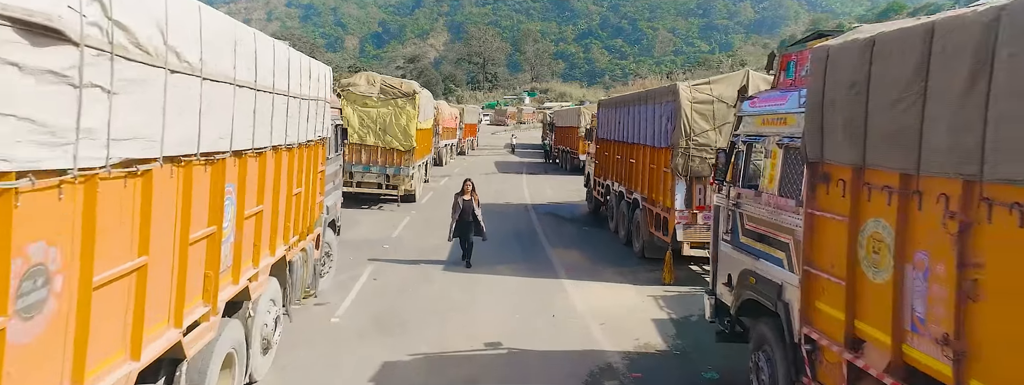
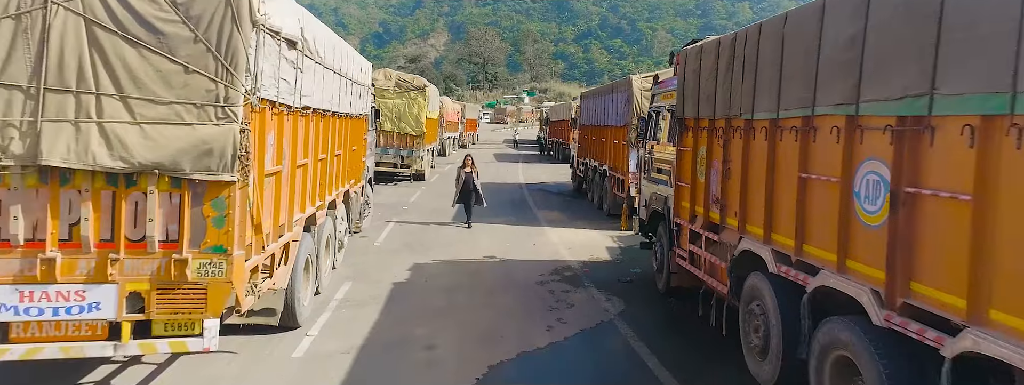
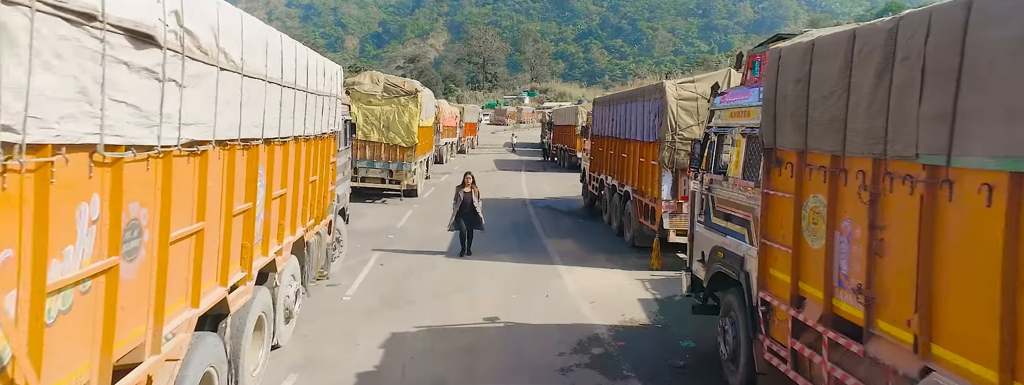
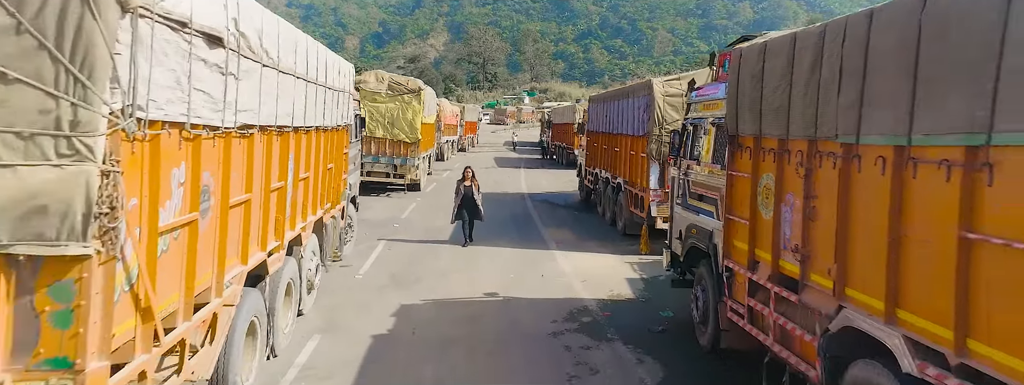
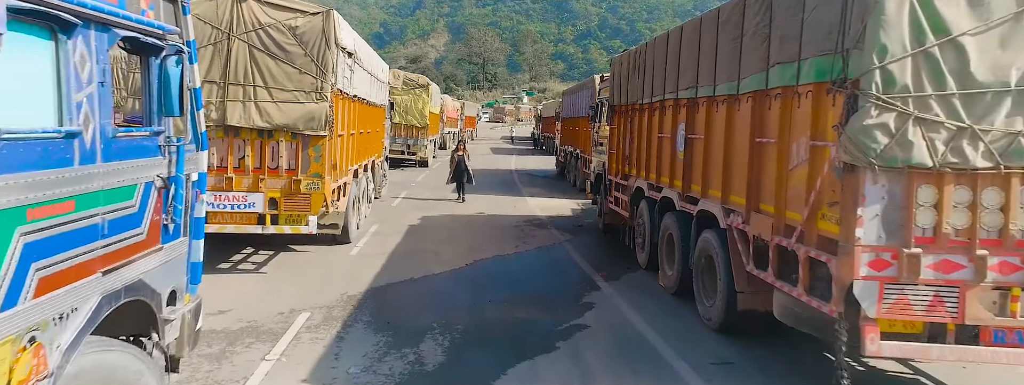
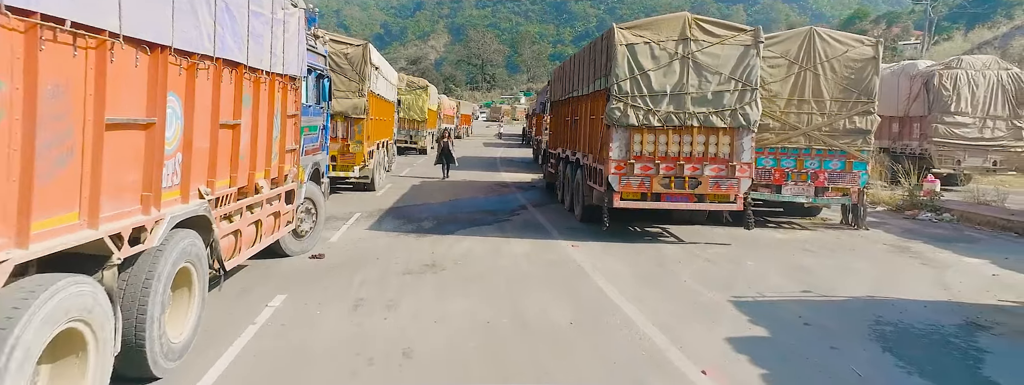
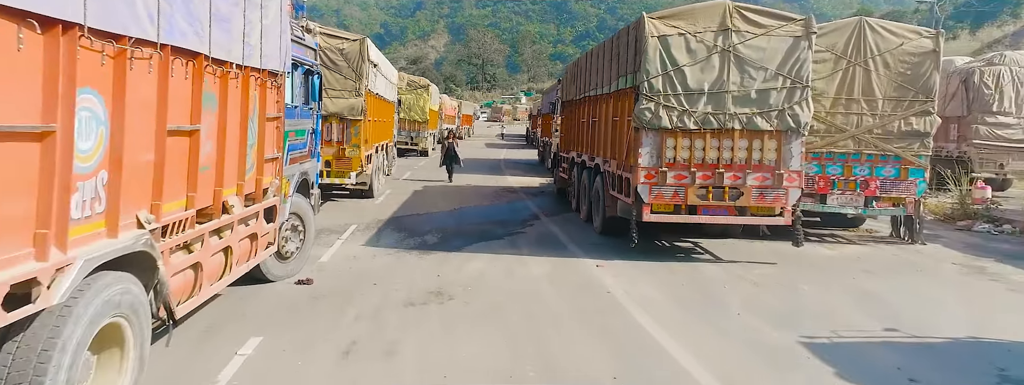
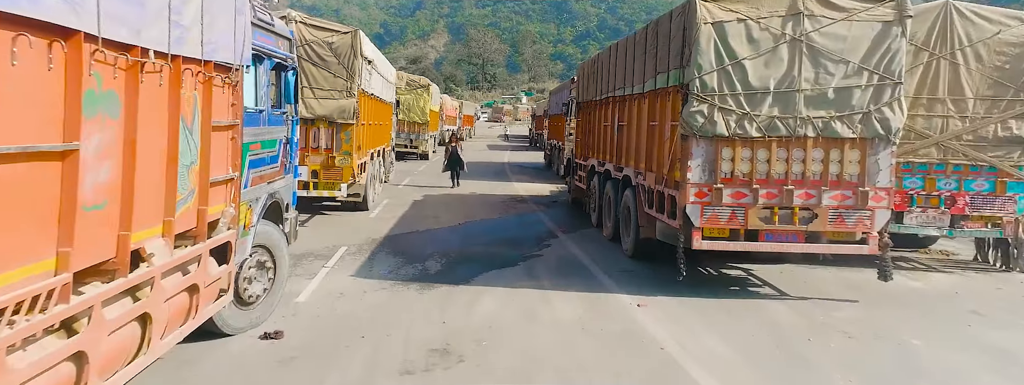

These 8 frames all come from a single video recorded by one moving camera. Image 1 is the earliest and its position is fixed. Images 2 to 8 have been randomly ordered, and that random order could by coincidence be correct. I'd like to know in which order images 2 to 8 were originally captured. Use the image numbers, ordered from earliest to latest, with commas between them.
3, 4, 2, 5, 8, 7, 6
